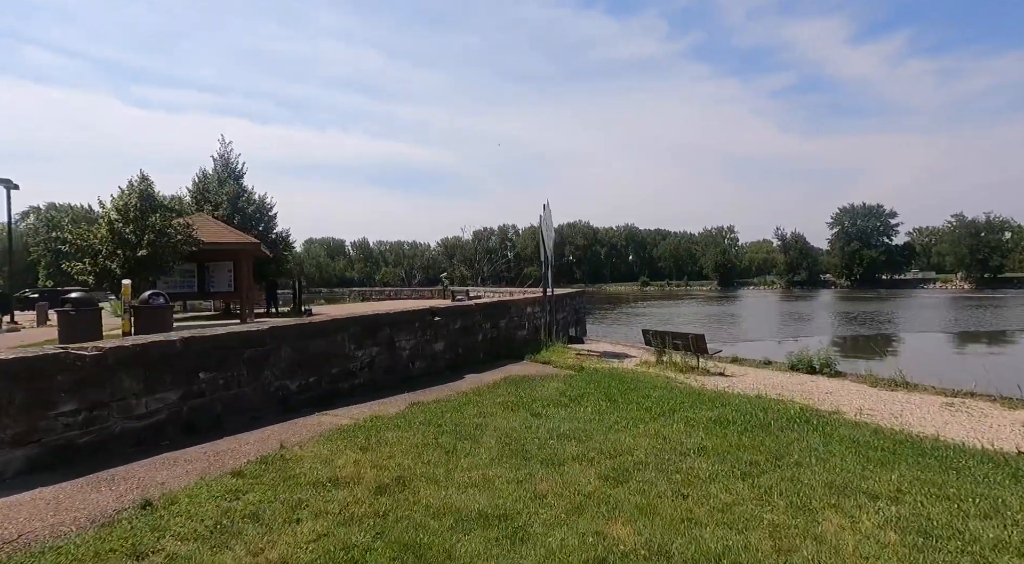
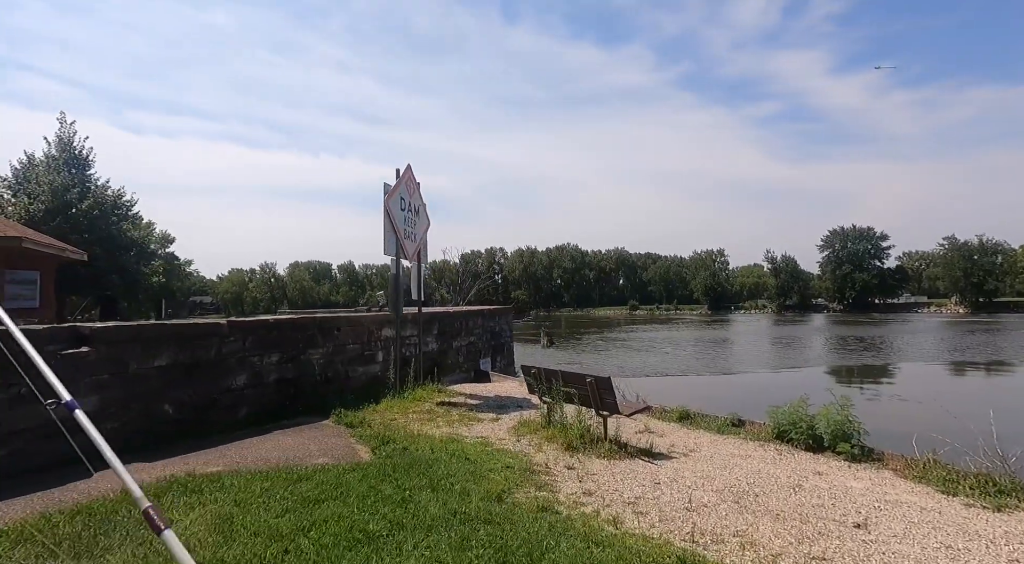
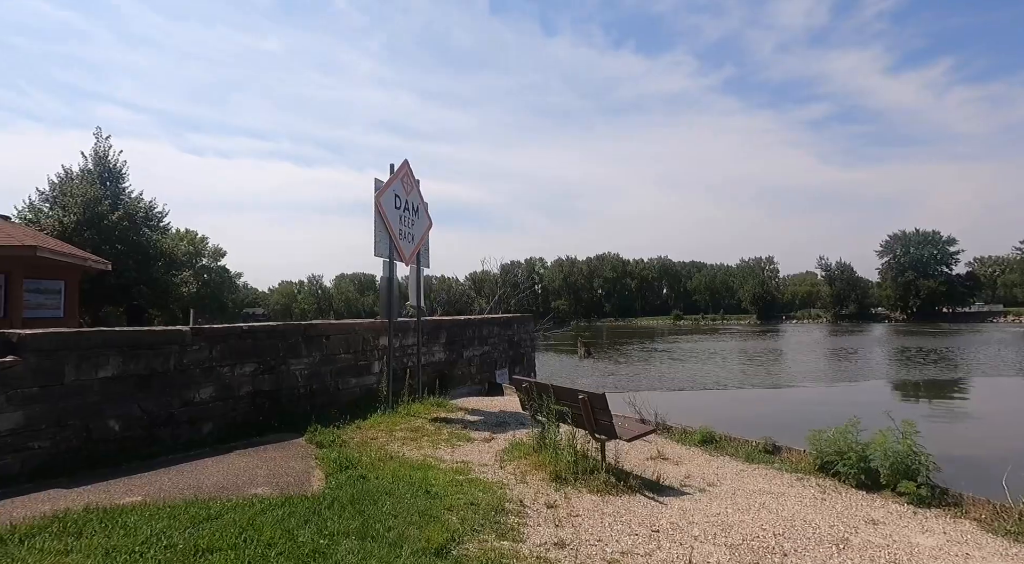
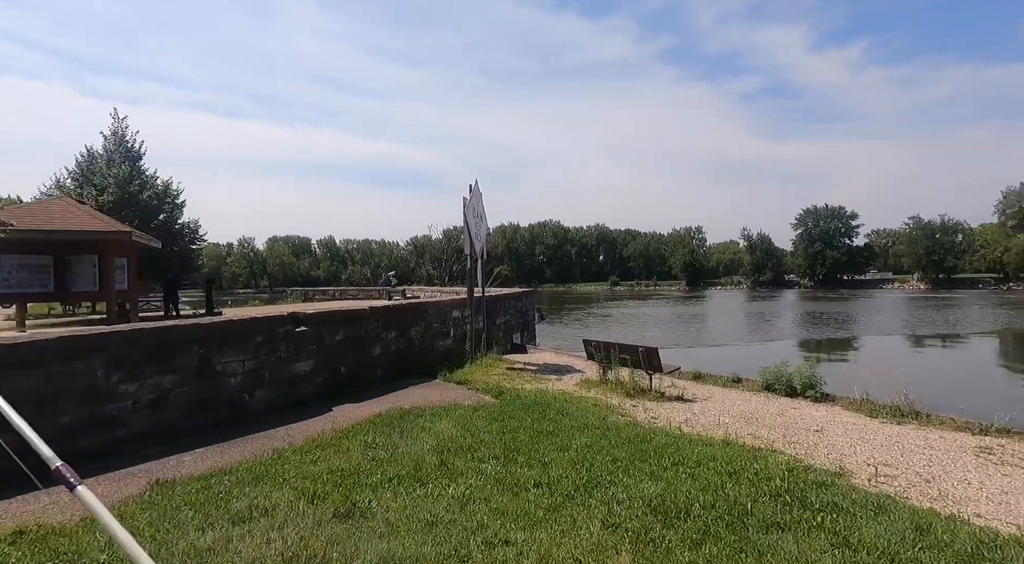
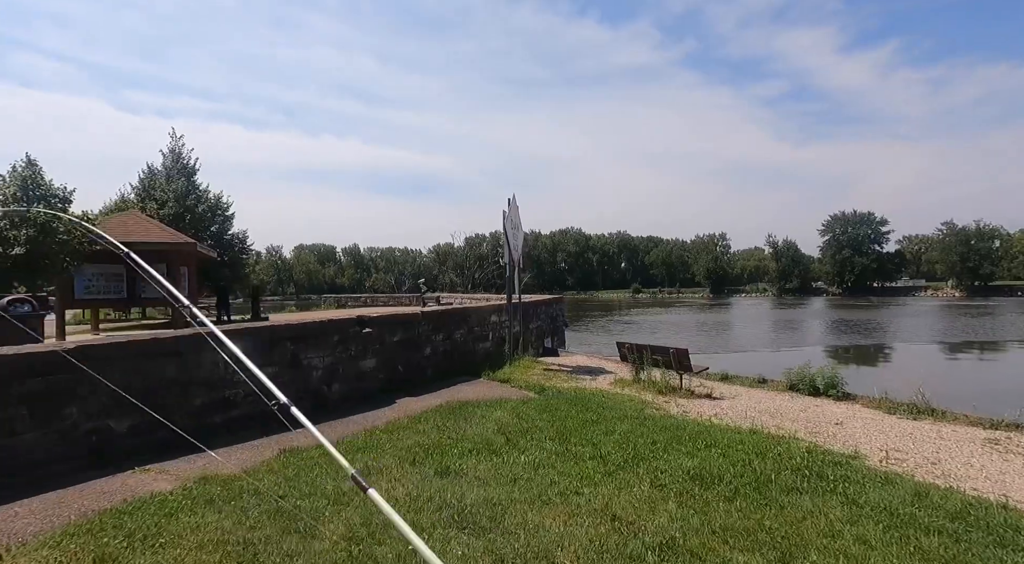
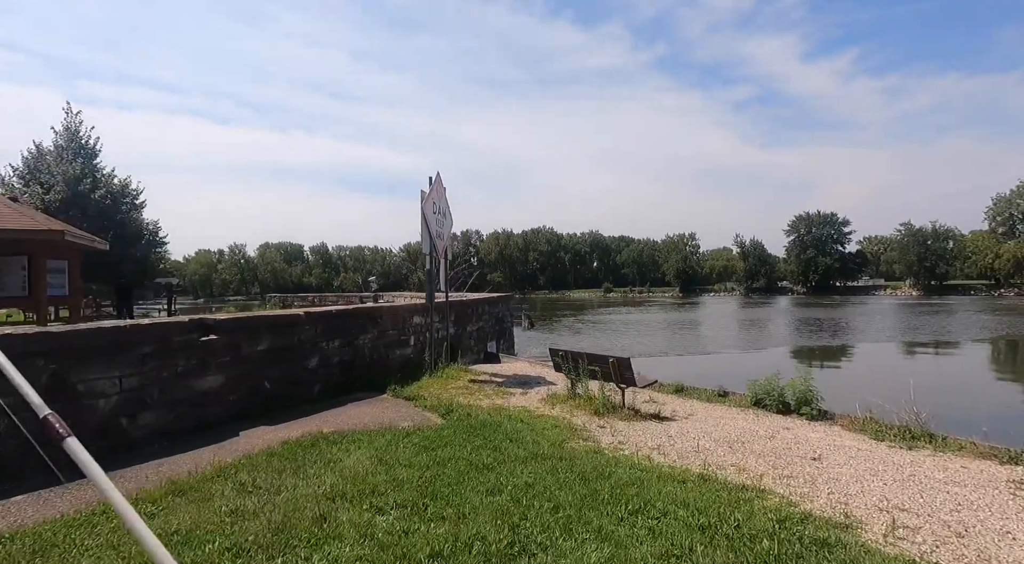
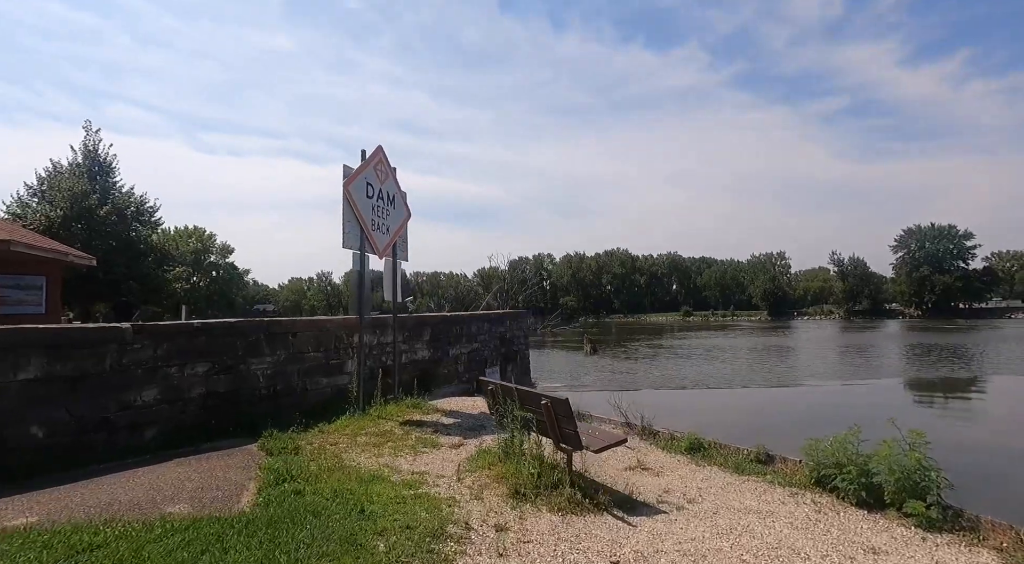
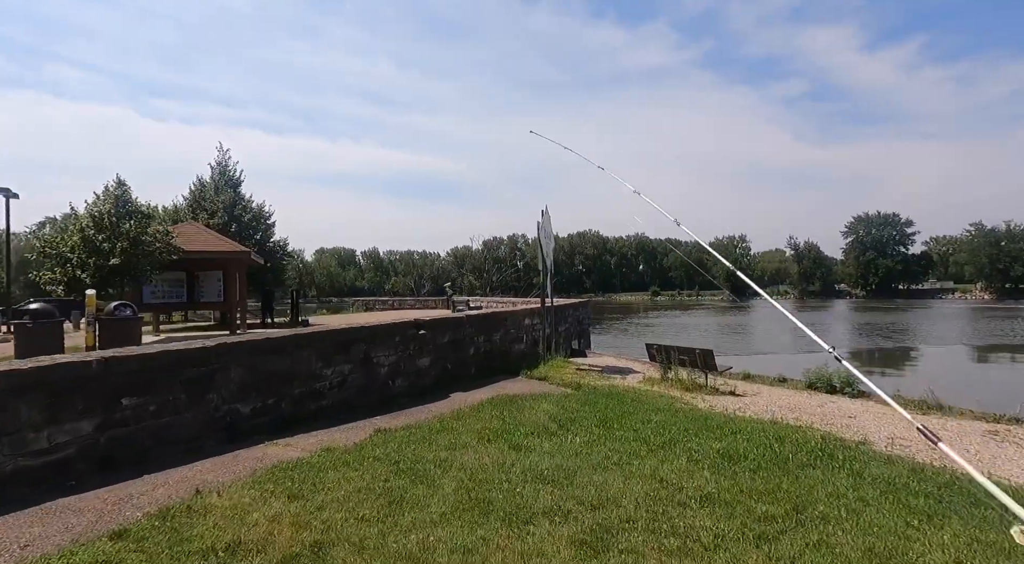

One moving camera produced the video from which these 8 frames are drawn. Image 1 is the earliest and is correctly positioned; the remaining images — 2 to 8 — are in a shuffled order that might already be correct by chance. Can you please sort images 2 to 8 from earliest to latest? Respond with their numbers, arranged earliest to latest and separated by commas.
8, 5, 4, 6, 2, 3, 7
